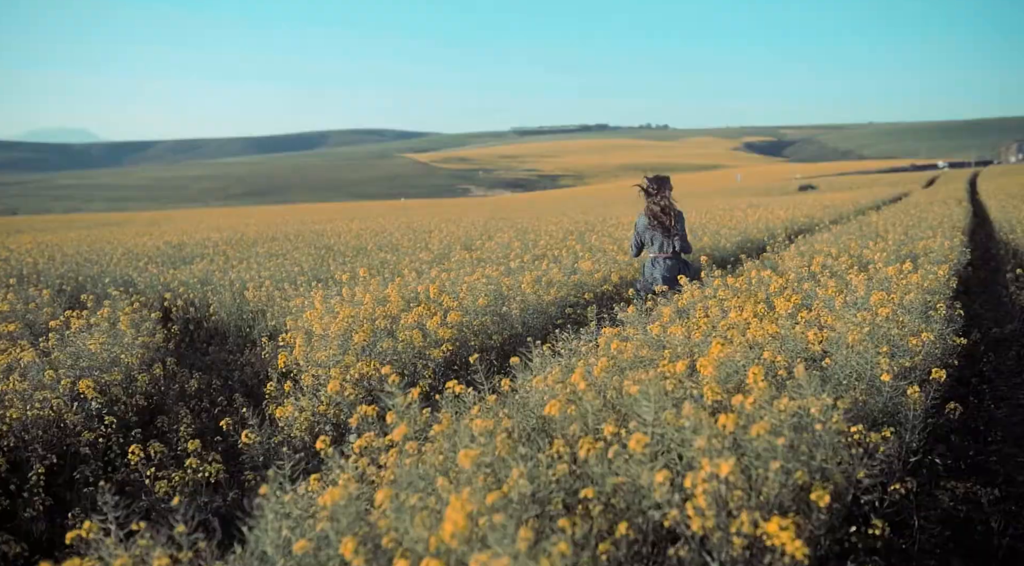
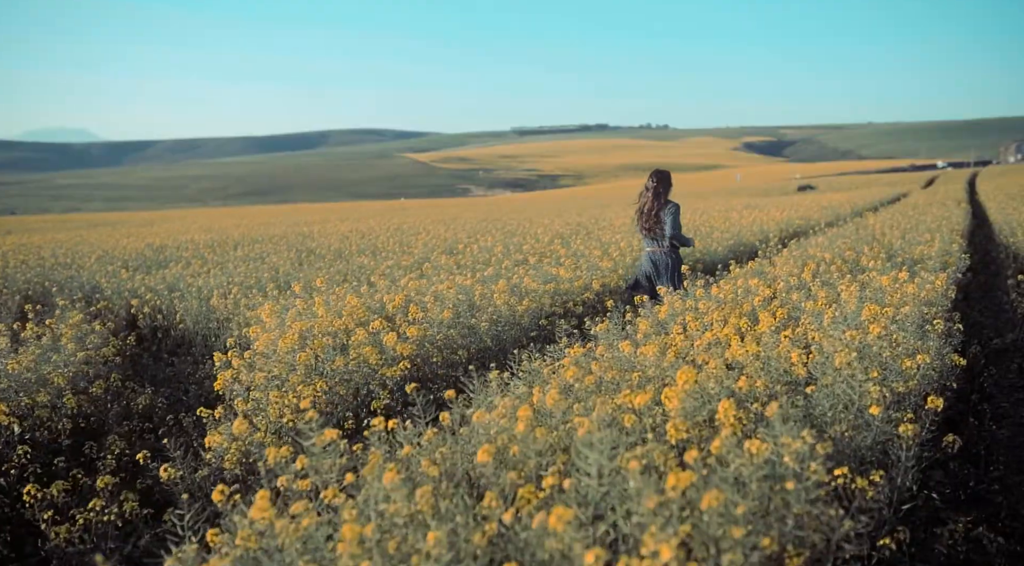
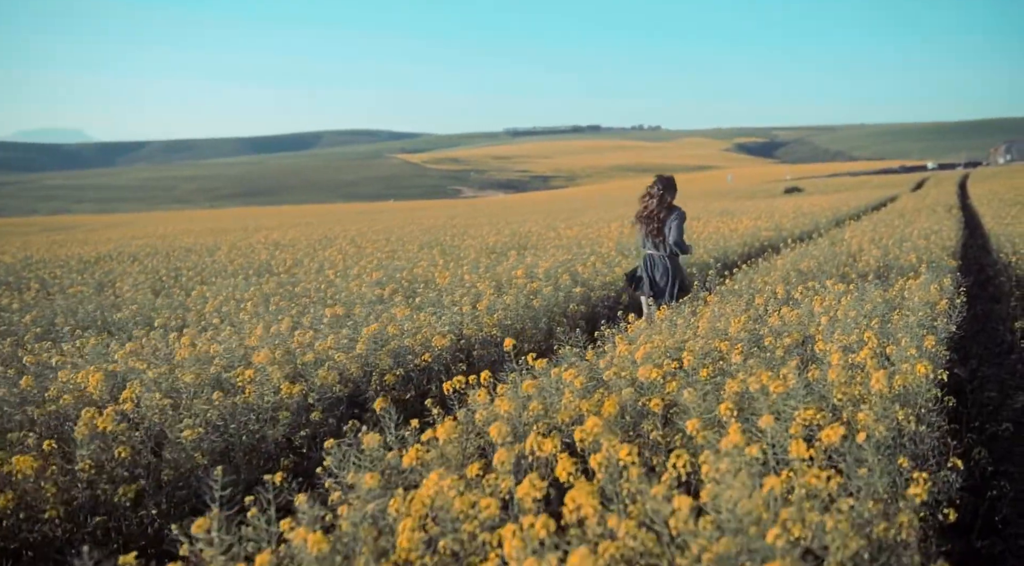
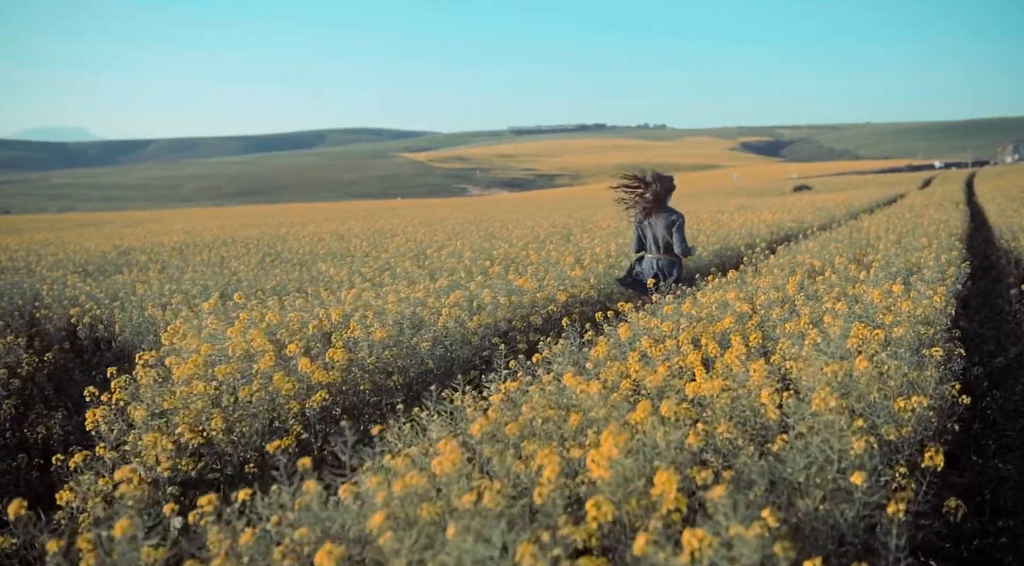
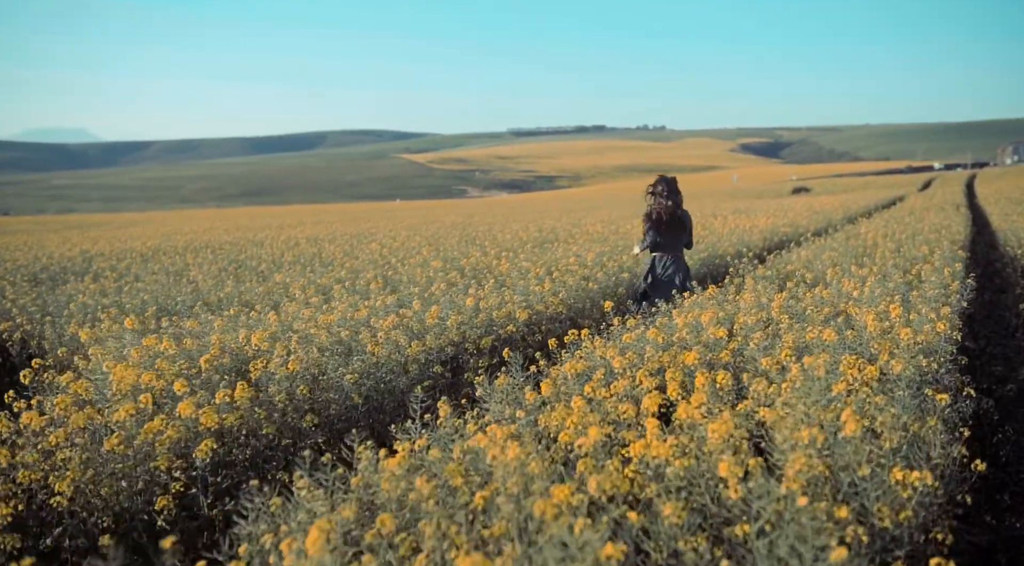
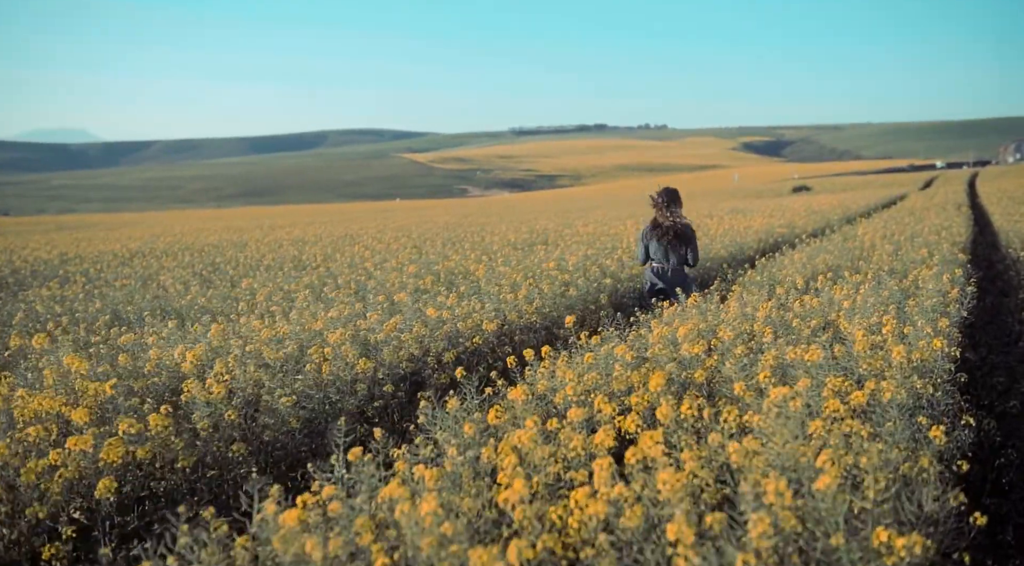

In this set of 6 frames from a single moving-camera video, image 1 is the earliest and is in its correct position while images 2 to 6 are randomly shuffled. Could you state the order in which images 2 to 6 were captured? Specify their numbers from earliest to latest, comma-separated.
2, 4, 5, 6, 3
